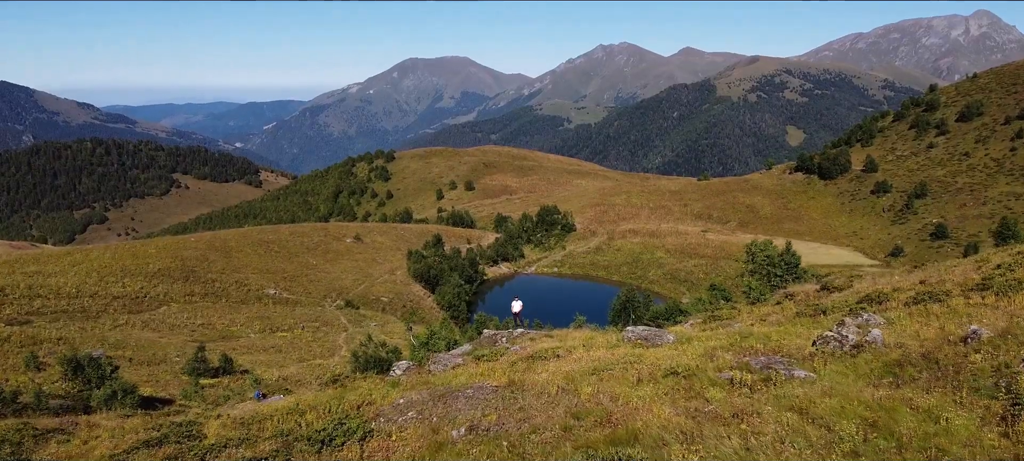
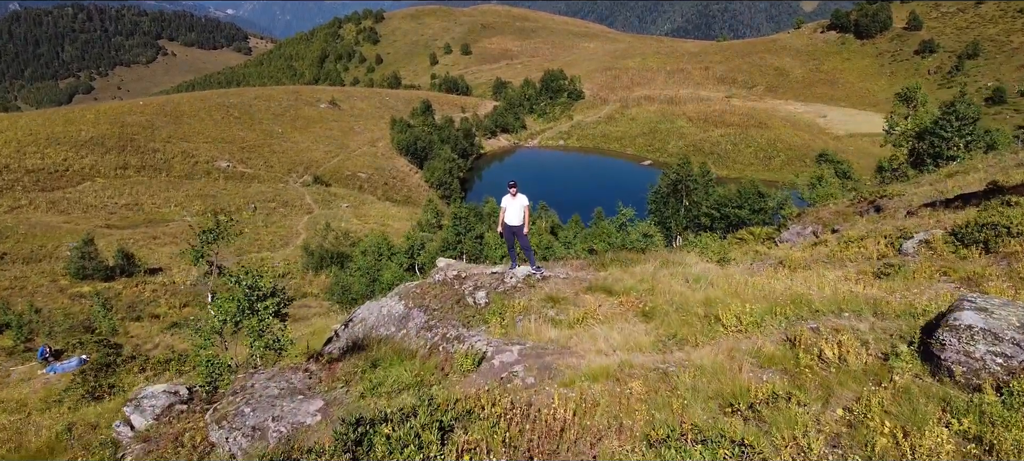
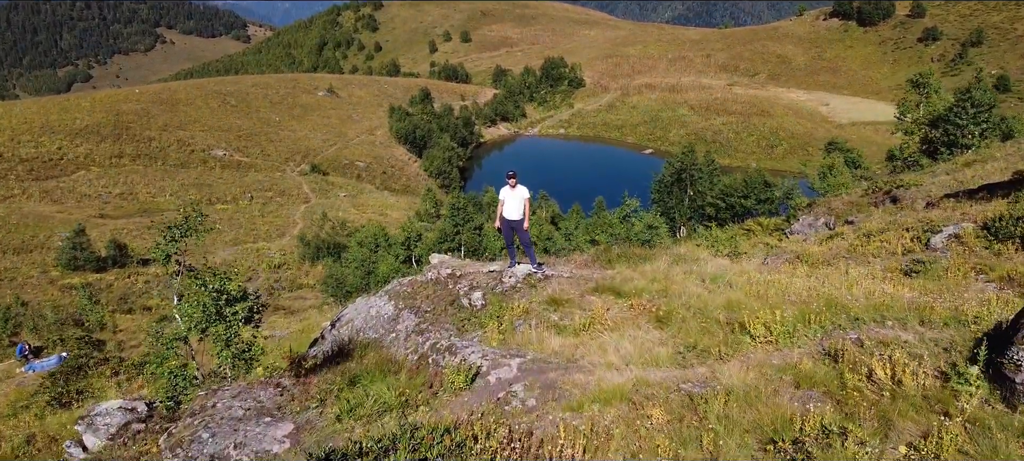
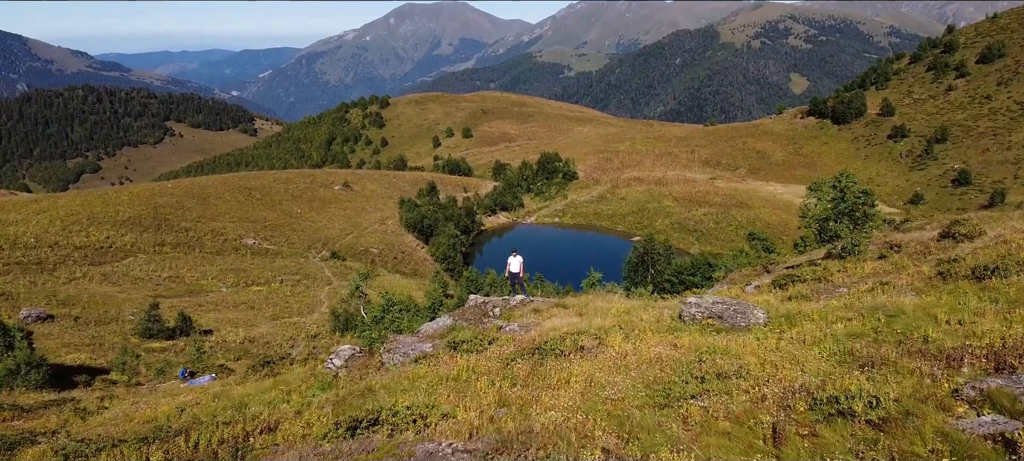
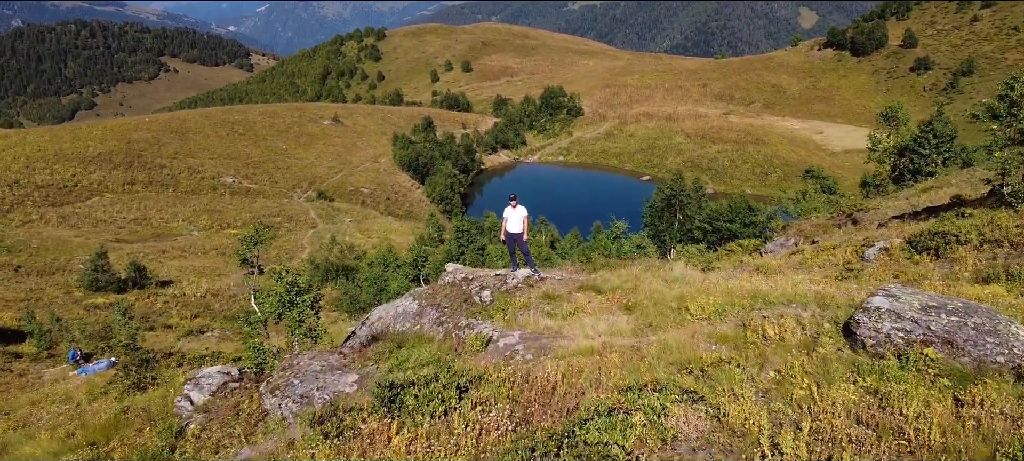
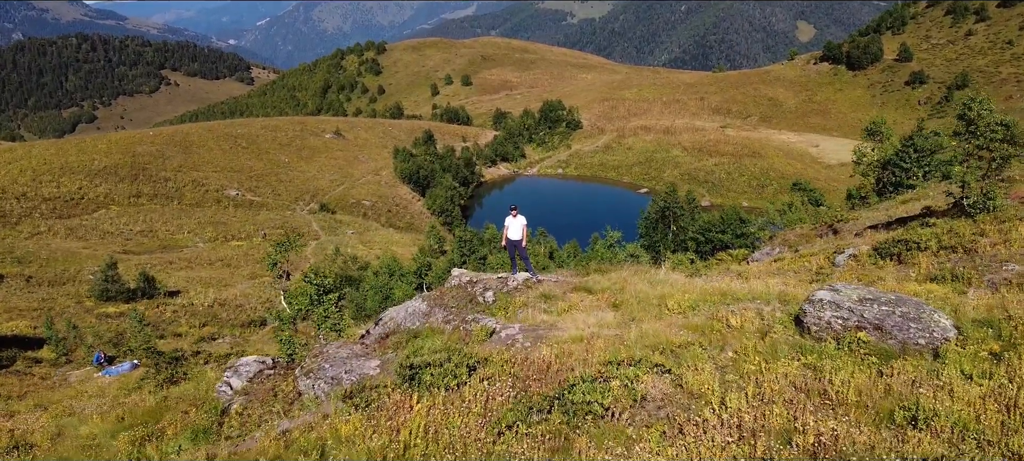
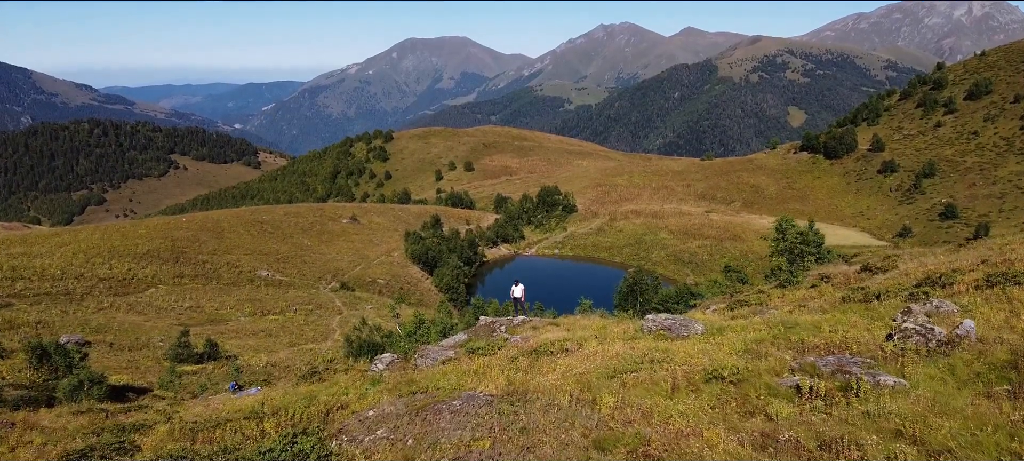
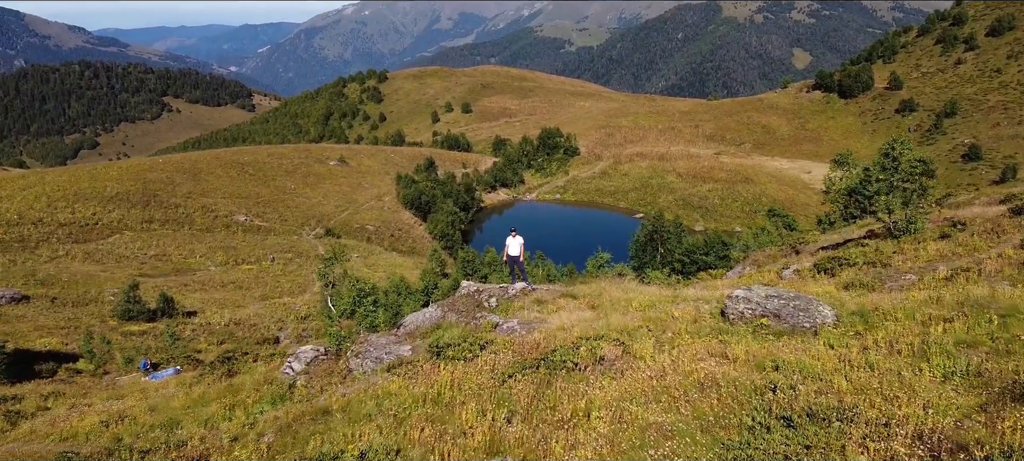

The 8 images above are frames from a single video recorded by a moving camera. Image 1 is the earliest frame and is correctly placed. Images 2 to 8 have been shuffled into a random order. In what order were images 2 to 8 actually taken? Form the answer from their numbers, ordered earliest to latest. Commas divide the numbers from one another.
7, 4, 8, 6, 5, 2, 3
